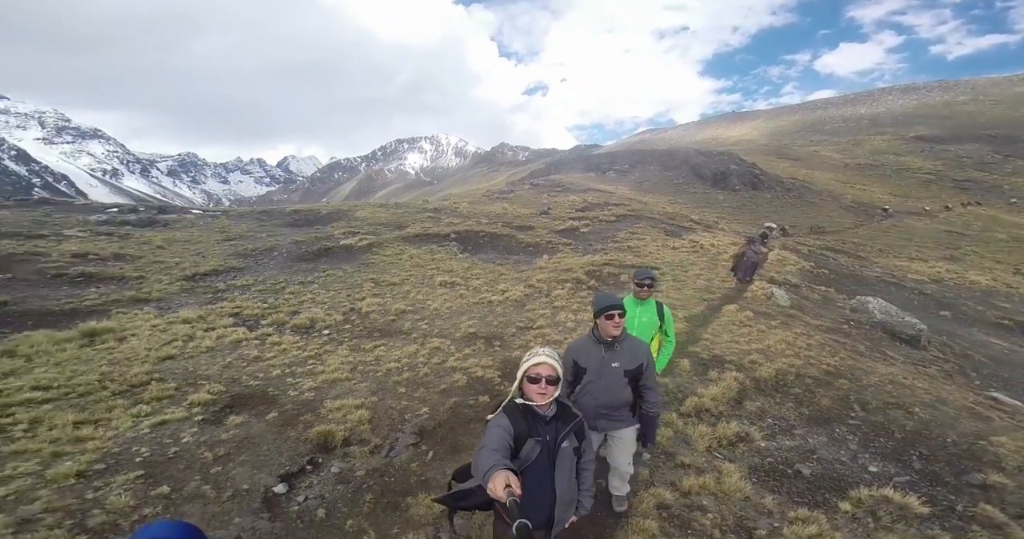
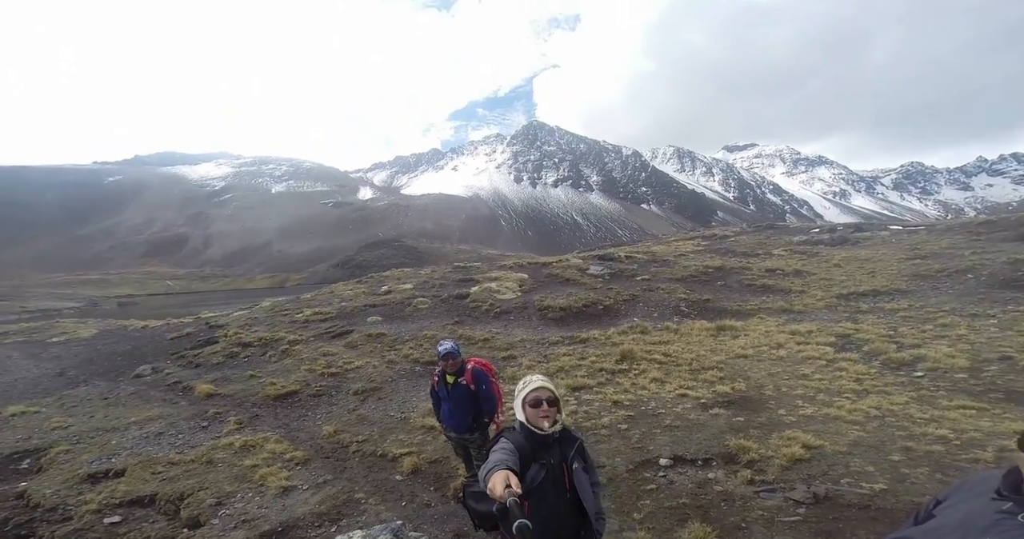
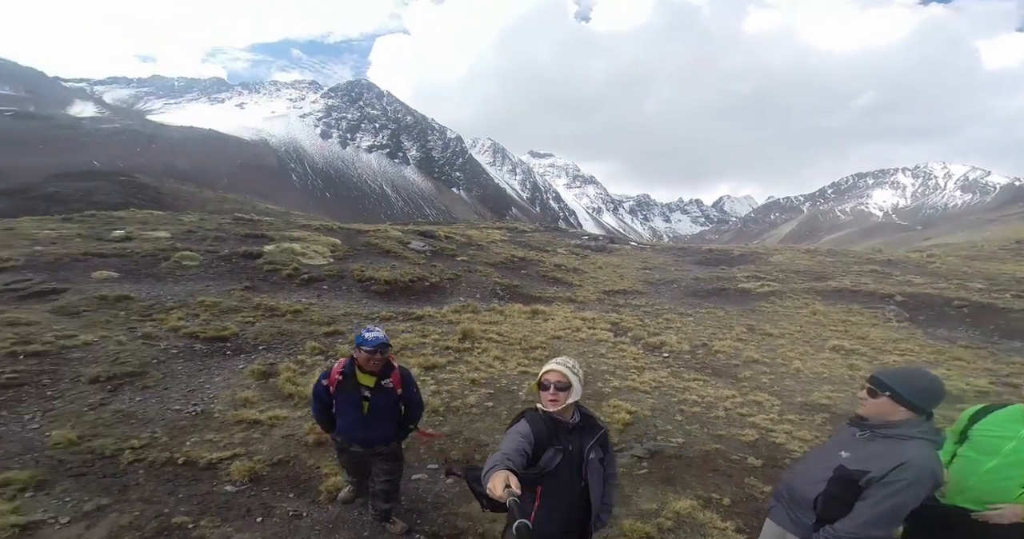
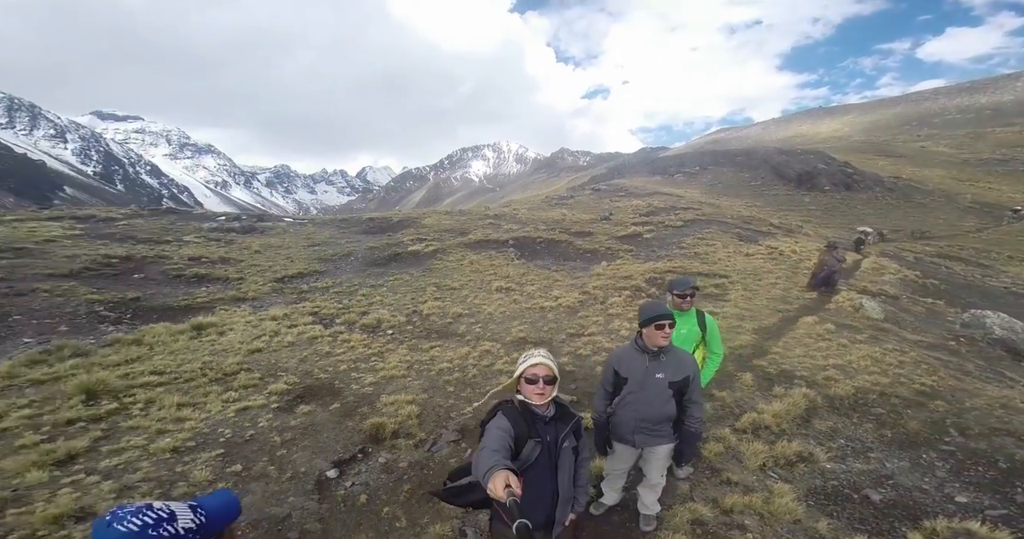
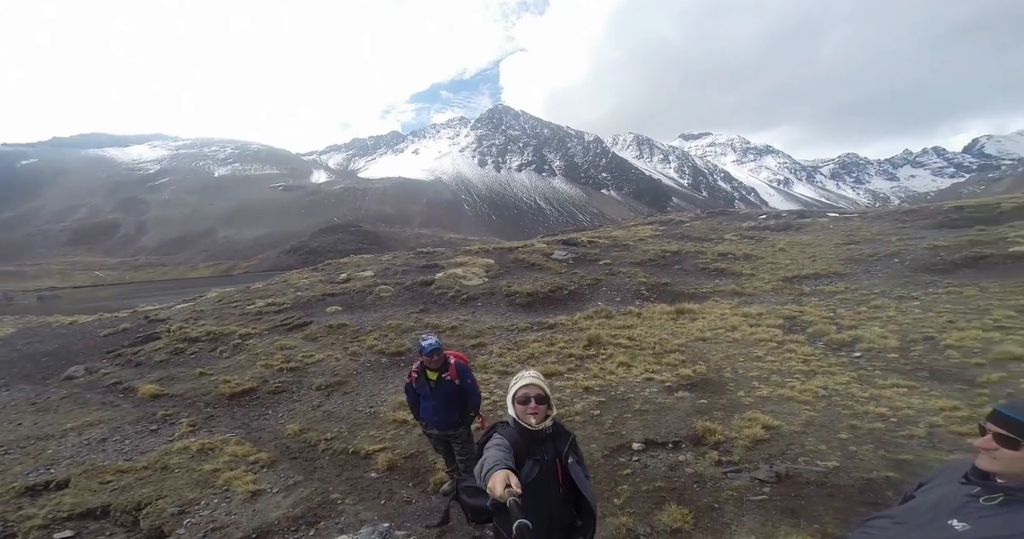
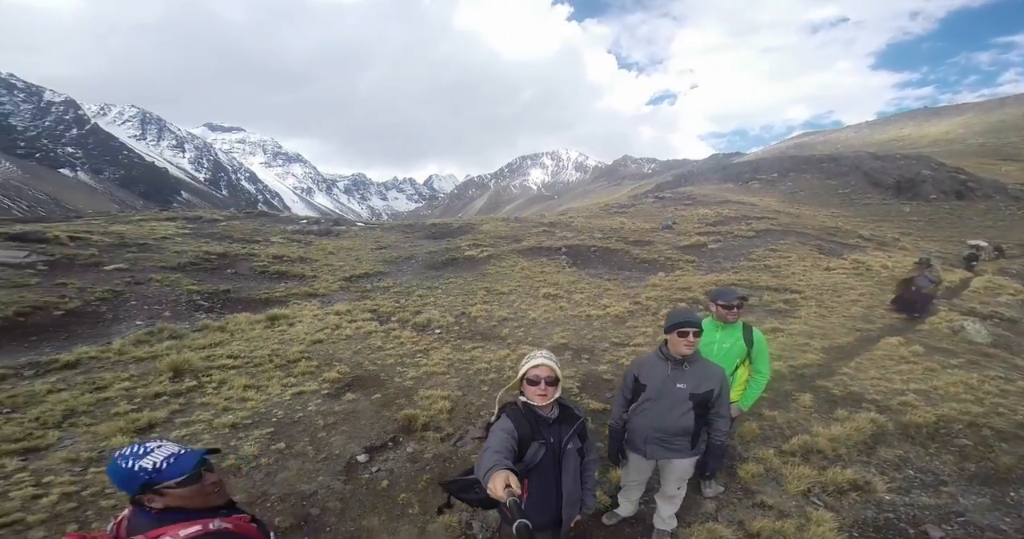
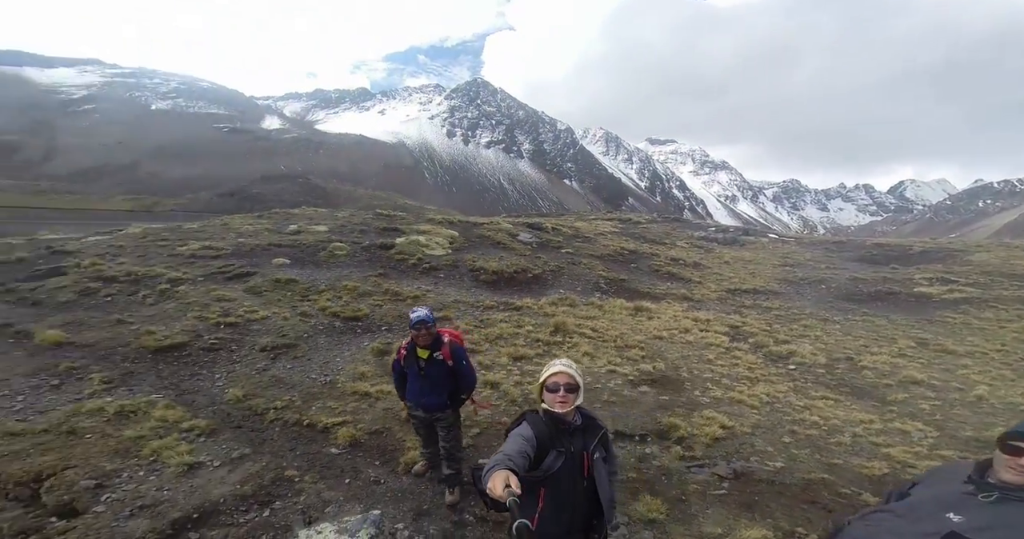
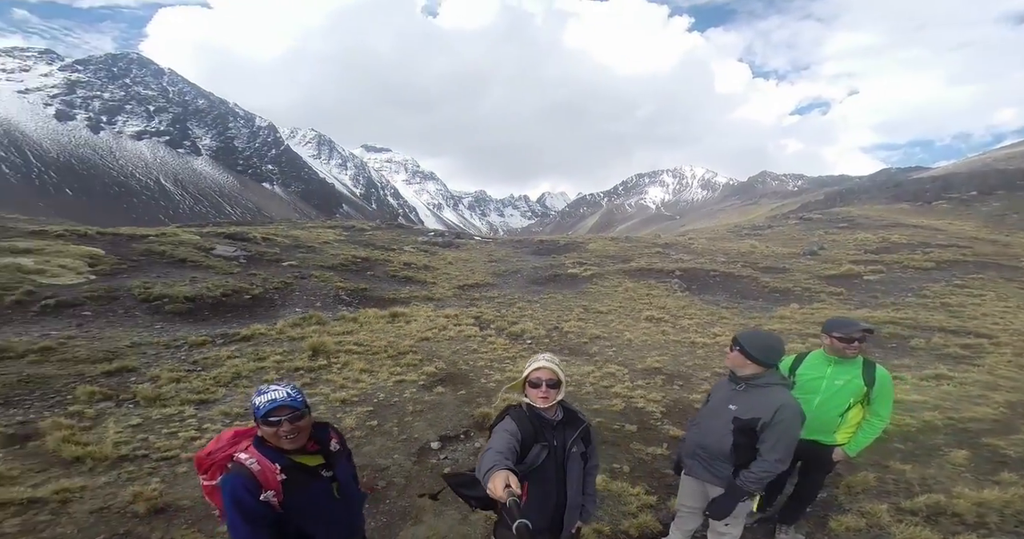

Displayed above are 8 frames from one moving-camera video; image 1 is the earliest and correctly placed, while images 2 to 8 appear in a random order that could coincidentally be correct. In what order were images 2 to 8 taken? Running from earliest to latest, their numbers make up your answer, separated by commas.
4, 6, 8, 3, 7, 2, 5
